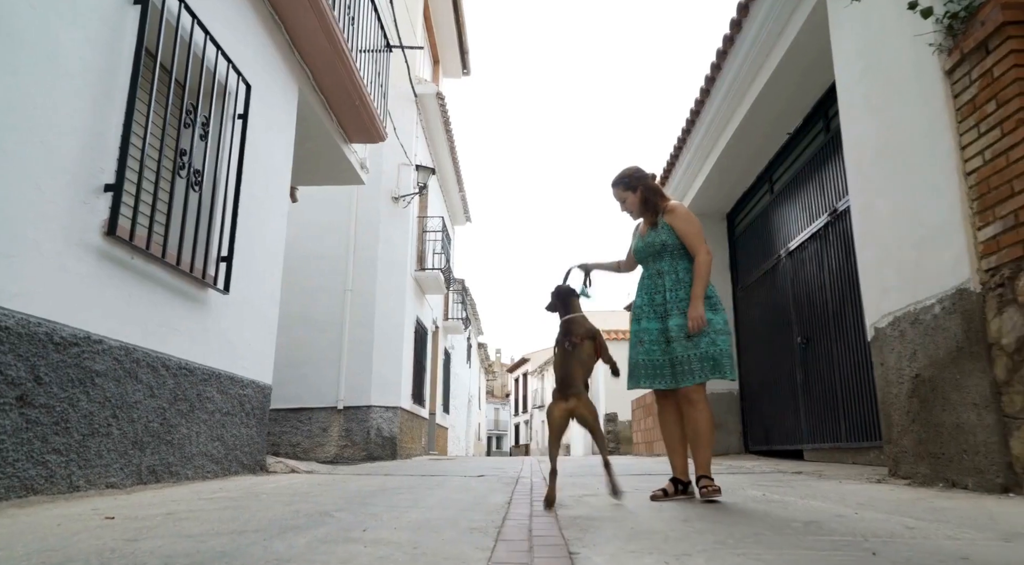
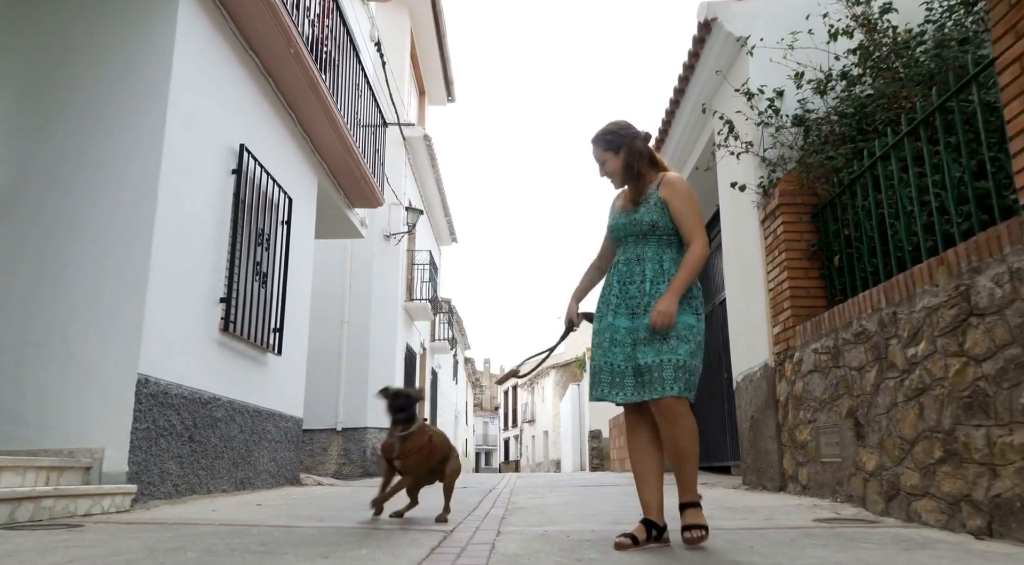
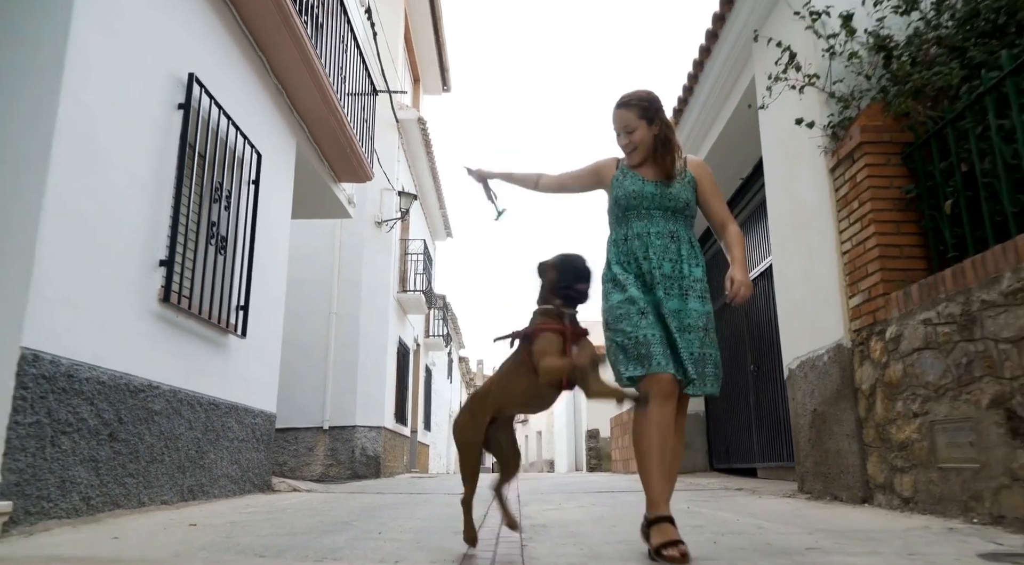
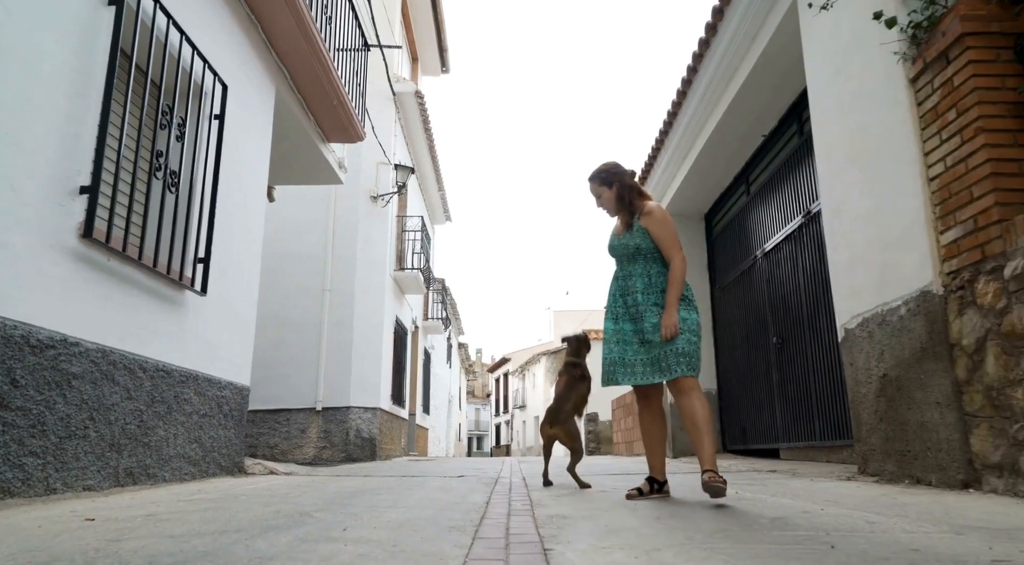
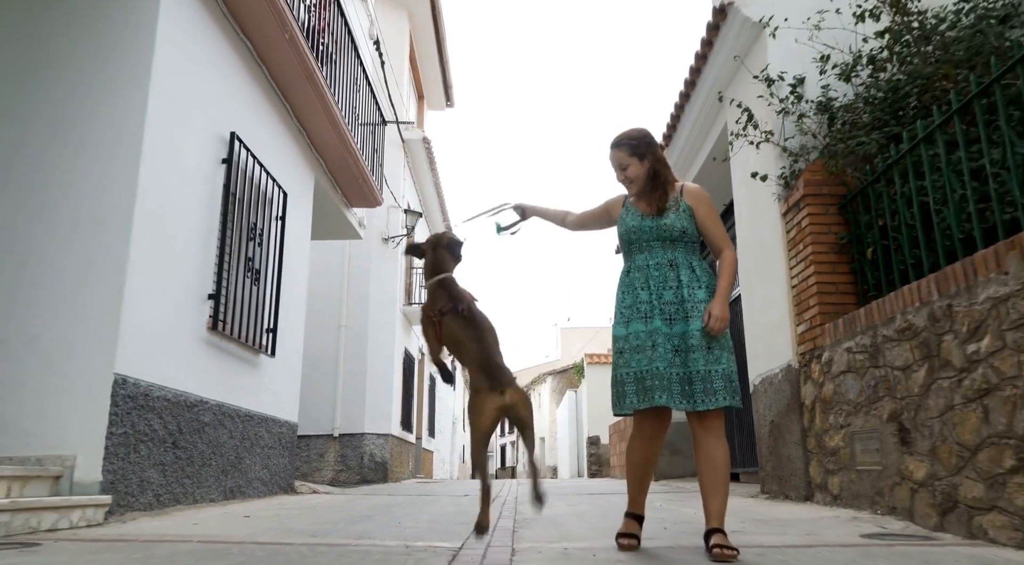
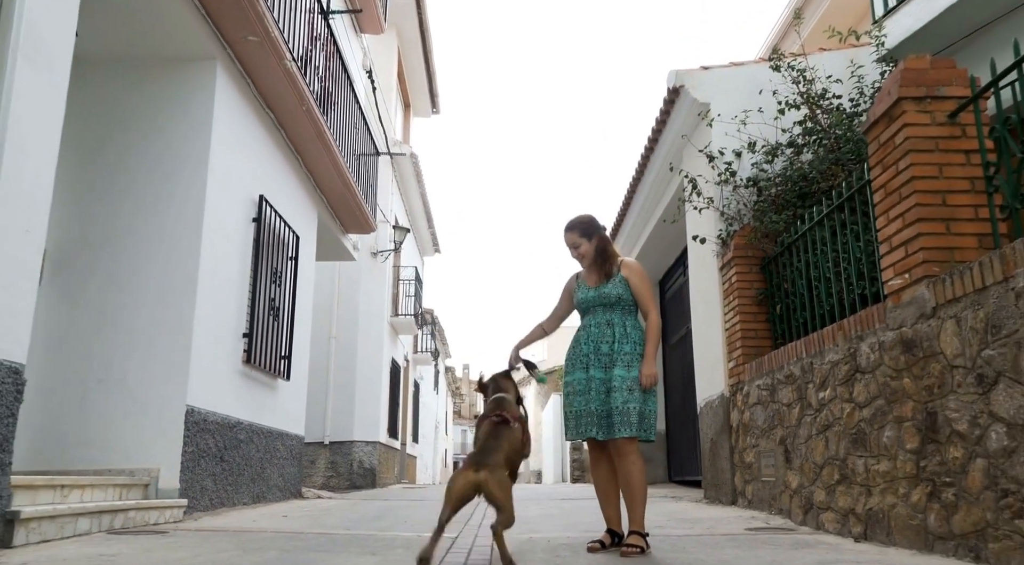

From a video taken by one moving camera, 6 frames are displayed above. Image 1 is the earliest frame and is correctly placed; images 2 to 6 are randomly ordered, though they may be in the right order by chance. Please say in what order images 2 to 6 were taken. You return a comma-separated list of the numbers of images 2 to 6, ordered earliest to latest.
4, 3, 5, 2, 6
